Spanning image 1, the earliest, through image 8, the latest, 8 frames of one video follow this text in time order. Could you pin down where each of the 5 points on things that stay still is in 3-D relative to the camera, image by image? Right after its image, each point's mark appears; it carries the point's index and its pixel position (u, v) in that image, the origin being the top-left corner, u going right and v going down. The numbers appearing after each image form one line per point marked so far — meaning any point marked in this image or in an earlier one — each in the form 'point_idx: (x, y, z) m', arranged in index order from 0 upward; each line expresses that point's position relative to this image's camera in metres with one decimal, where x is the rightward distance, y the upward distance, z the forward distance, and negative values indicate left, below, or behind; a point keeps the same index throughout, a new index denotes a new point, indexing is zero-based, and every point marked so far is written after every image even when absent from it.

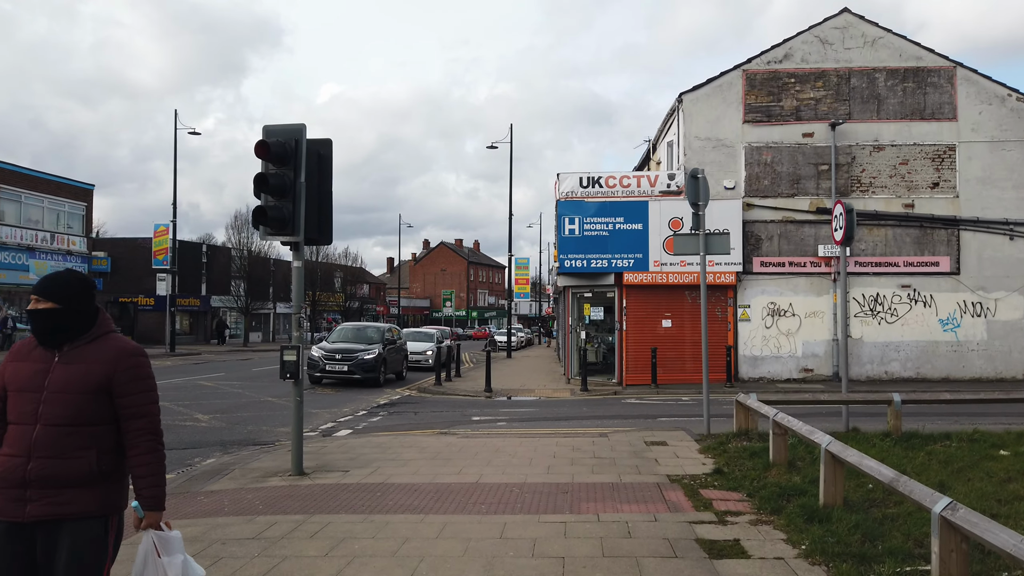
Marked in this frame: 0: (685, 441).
0: (+2.1, -1.9, +9.3) m
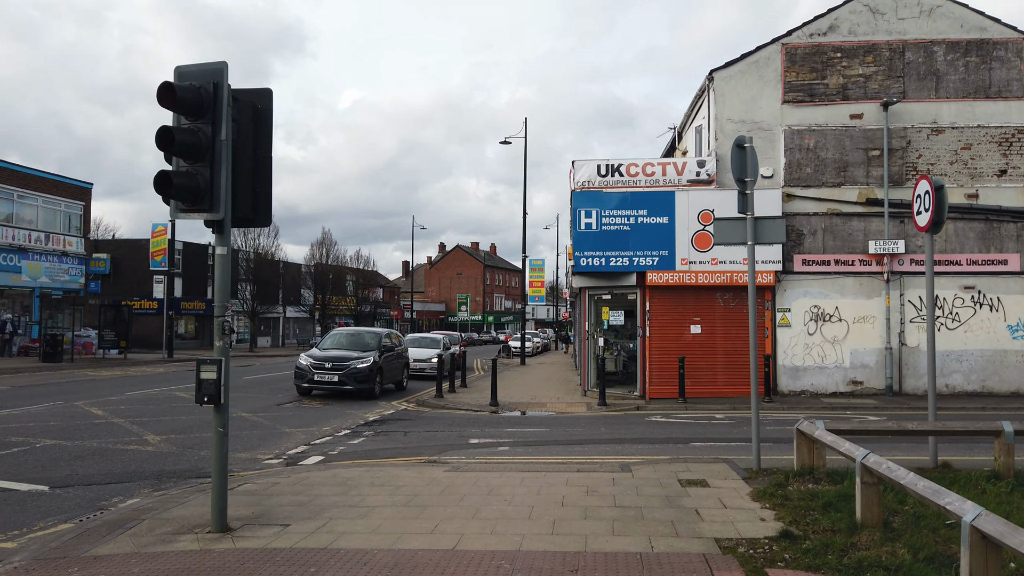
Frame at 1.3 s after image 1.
0: (+2.1, -1.8, +7.3) m
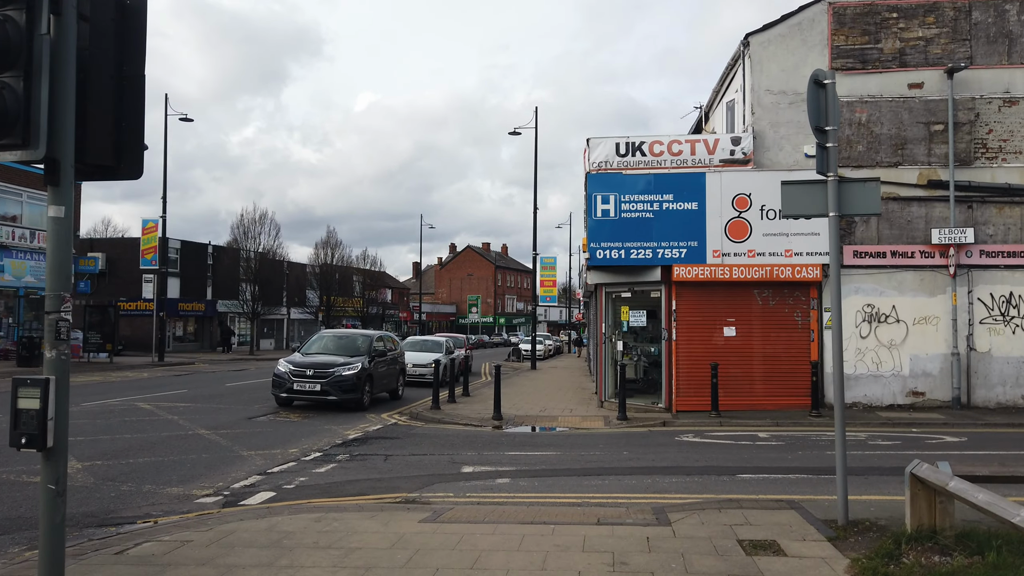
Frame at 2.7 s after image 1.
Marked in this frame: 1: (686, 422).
0: (+2.1, -1.7, +5.2) m
1: (+2.9, -2.2, +12.8) m
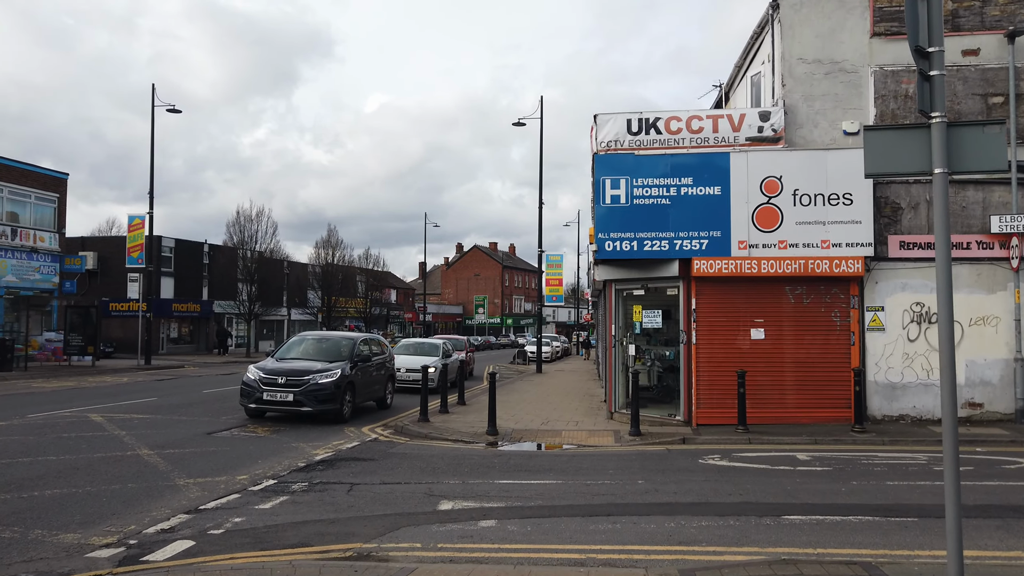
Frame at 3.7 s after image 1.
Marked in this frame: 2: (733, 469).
0: (+1.9, -1.7, +3.5) m
1: (+2.9, -2.2, +11.1) m
2: (+2.5, -2.1, +8.8) m
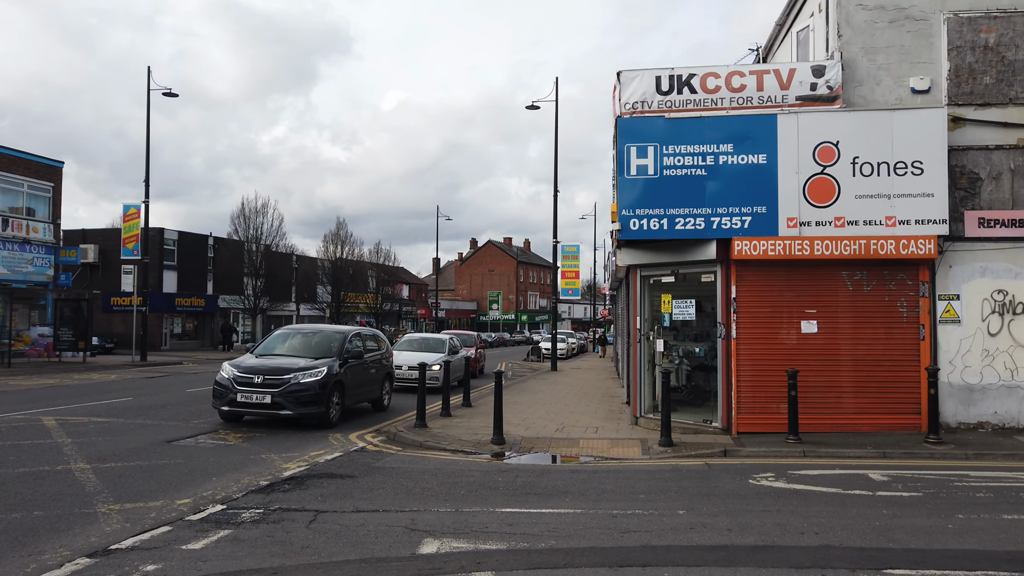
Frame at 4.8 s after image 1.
0: (+1.9, -1.5, +1.8) m
1: (+3.0, -2.0, +9.3) m
2: (+2.6, -1.9, +7.0) m
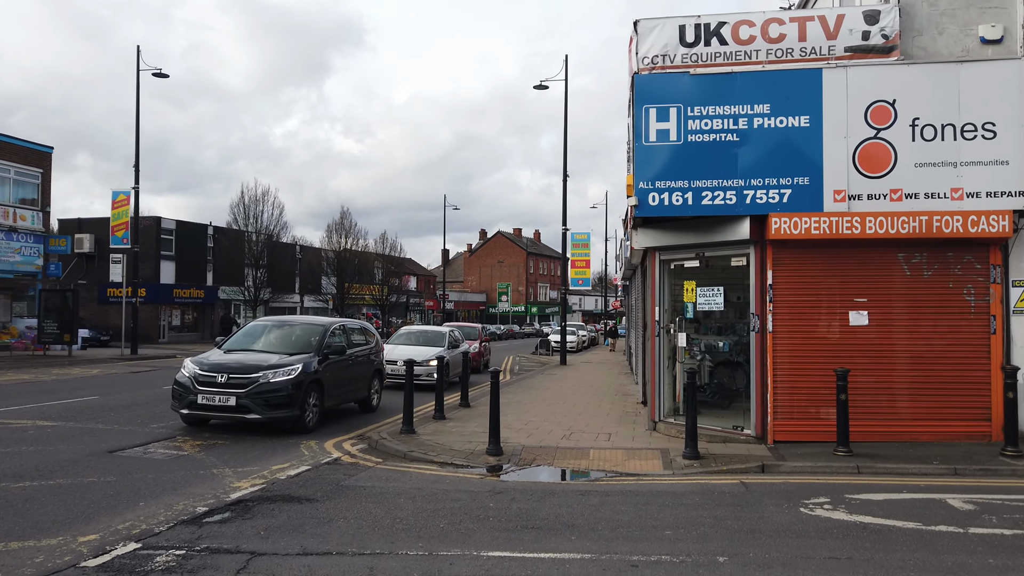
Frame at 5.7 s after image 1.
0: (+1.7, -1.4, +0.3) m
1: (+2.9, -1.8, +7.8) m
2: (+2.5, -1.7, +5.5) m
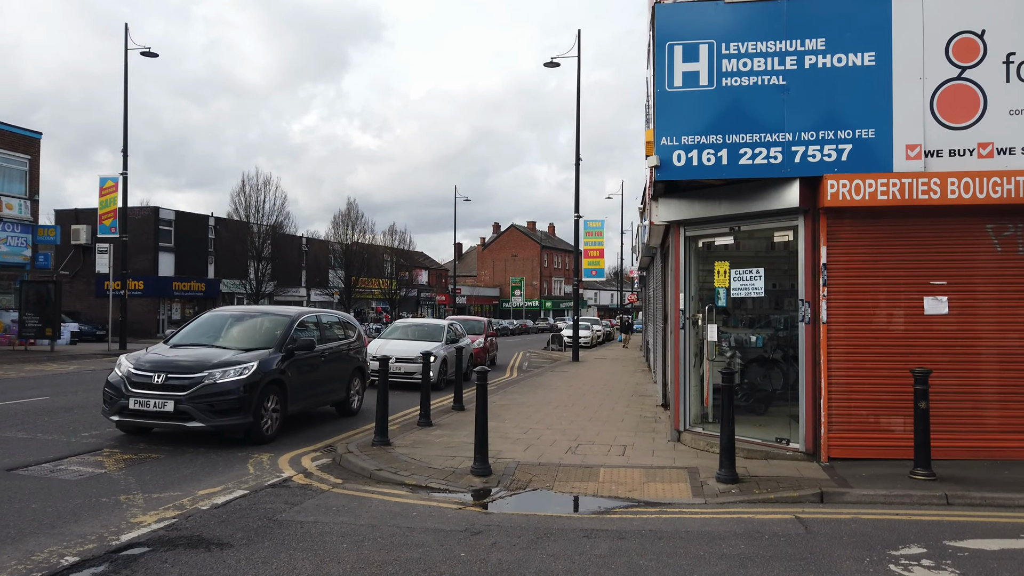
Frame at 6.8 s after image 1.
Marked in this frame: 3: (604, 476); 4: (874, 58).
0: (+1.5, -1.3, -1.4) m
1: (+2.8, -1.6, +6.1) m
2: (+2.4, -1.6, +3.8) m
3: (+0.8, -1.7, +7.0) m
4: (+3.4, +2.1, +7.1) m
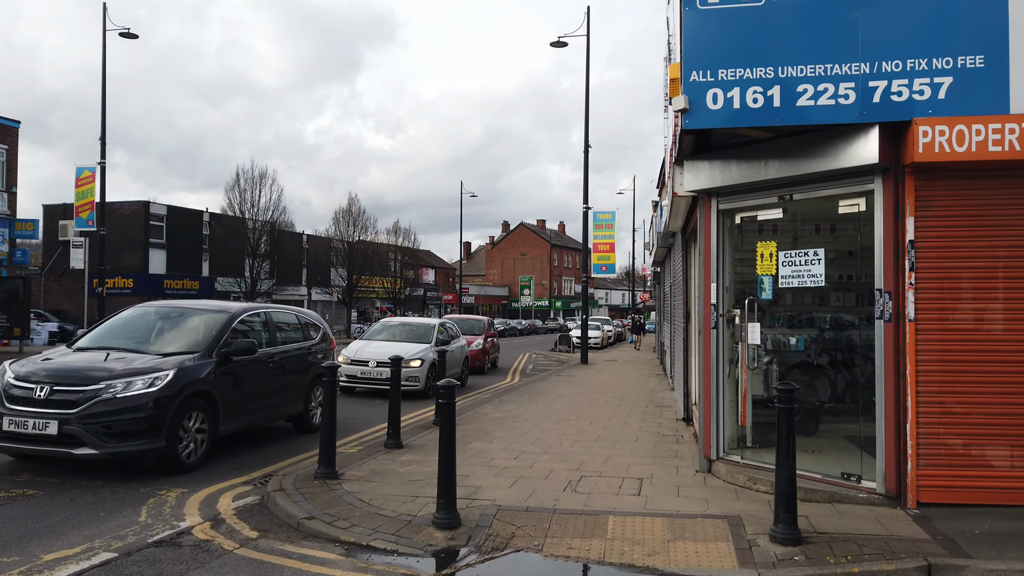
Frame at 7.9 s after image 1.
0: (+1.2, -1.2, -3.3) m
1: (+2.7, -1.5, +4.2) m
2: (+2.2, -1.5, +1.9) m
3: (+0.7, -1.6, +5.2) m
4: (+3.2, +2.2, +5.2) m
